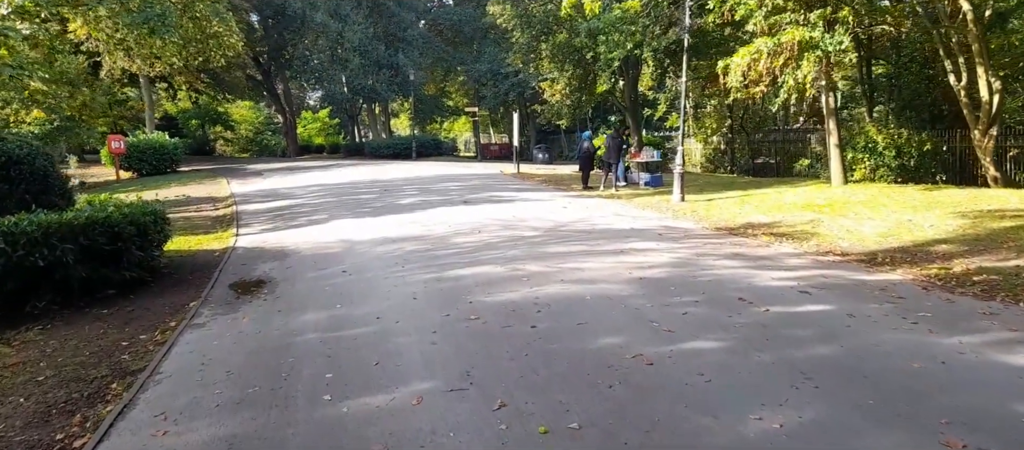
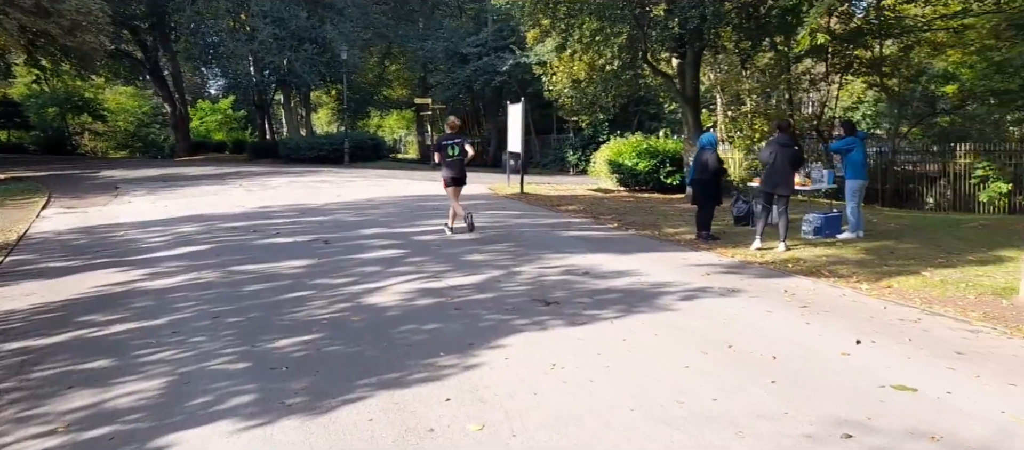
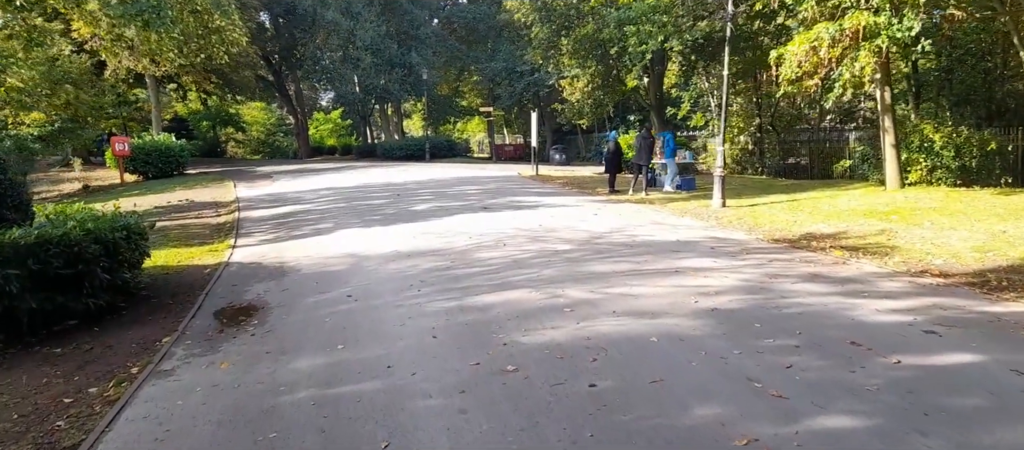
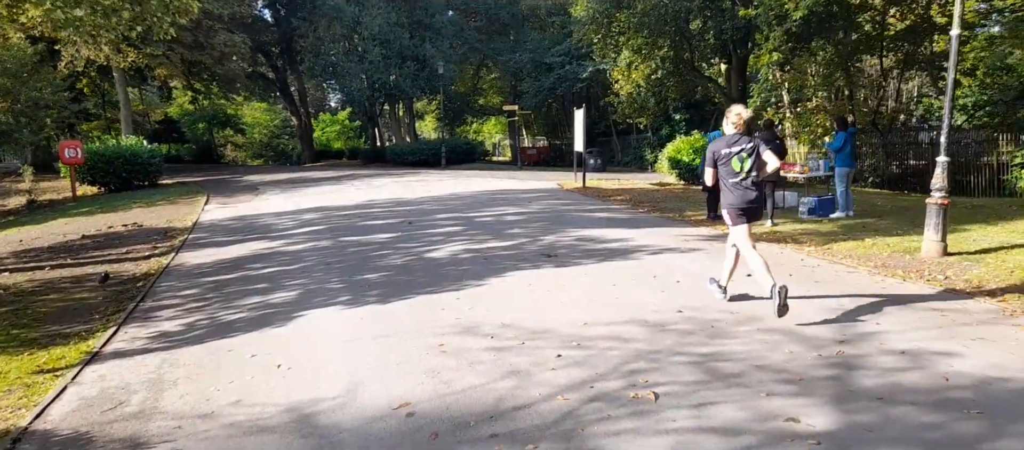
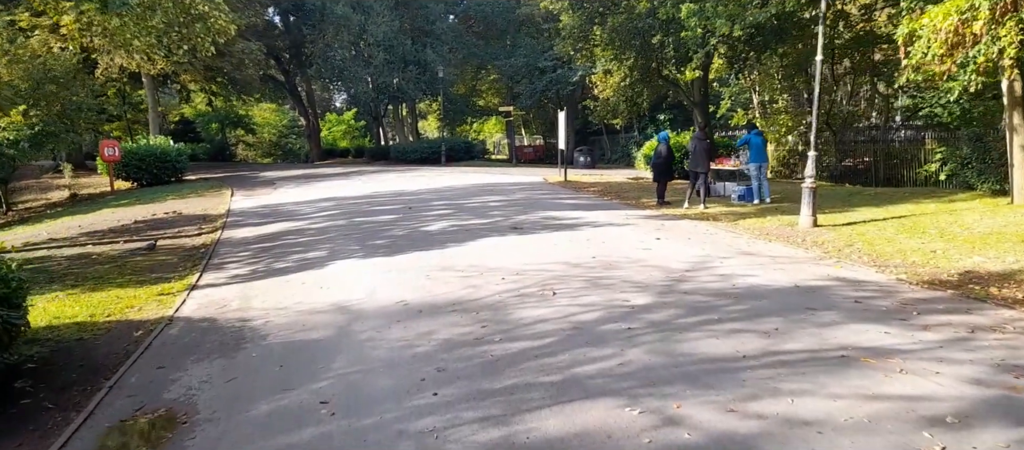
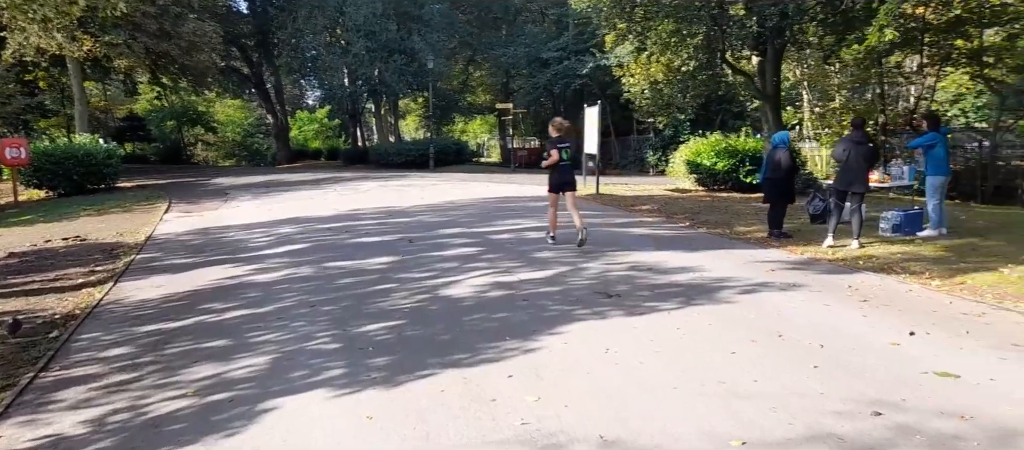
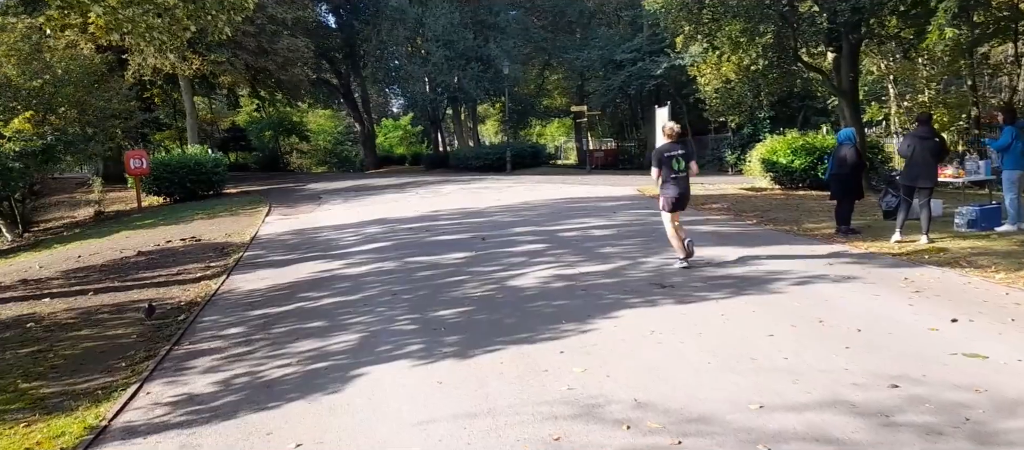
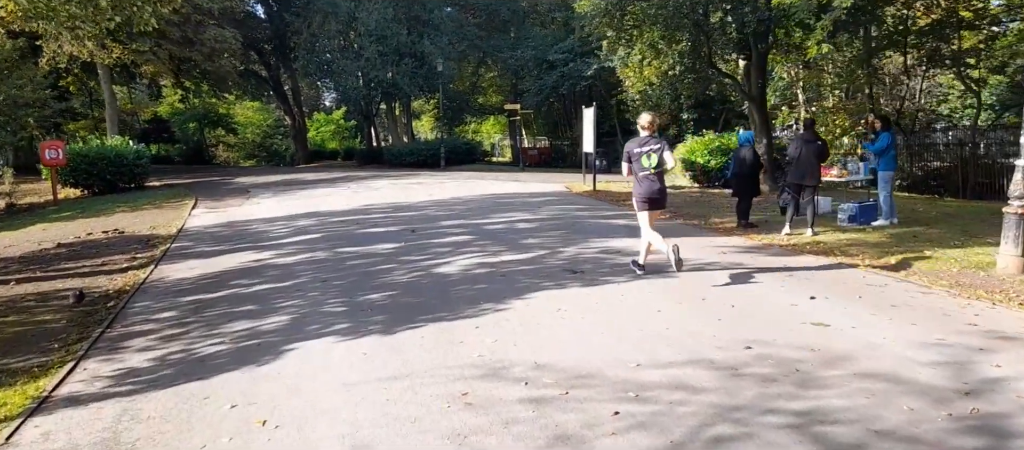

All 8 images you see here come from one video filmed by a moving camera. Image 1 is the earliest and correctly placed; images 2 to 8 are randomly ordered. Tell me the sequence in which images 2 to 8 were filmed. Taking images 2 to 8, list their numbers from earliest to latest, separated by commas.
3, 5, 4, 8, 7, 6, 2
